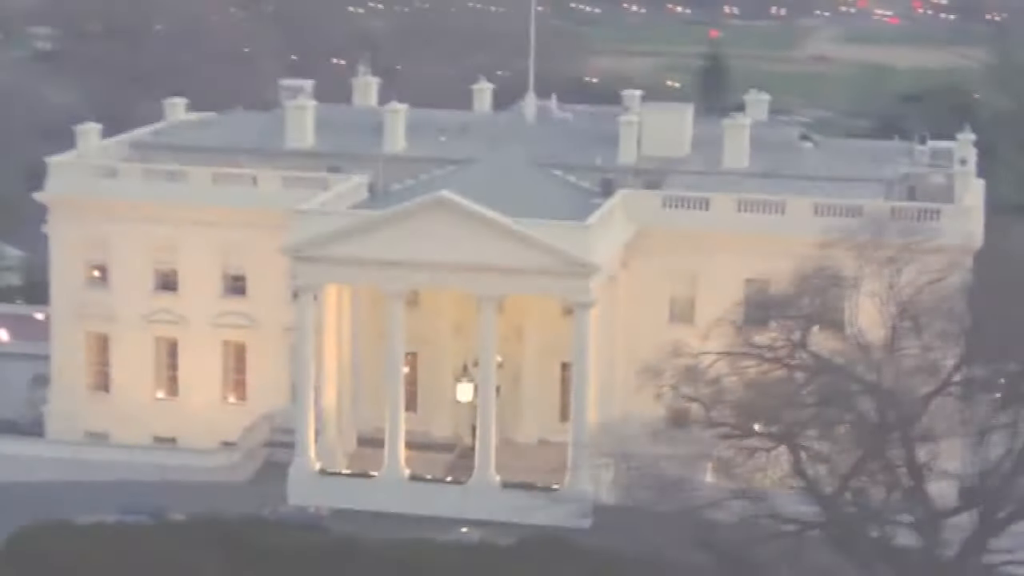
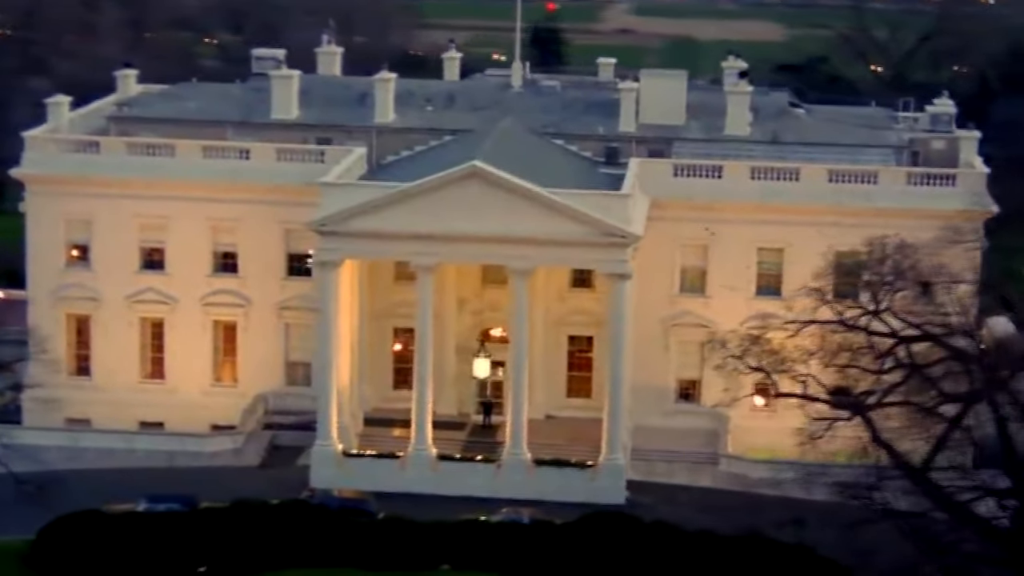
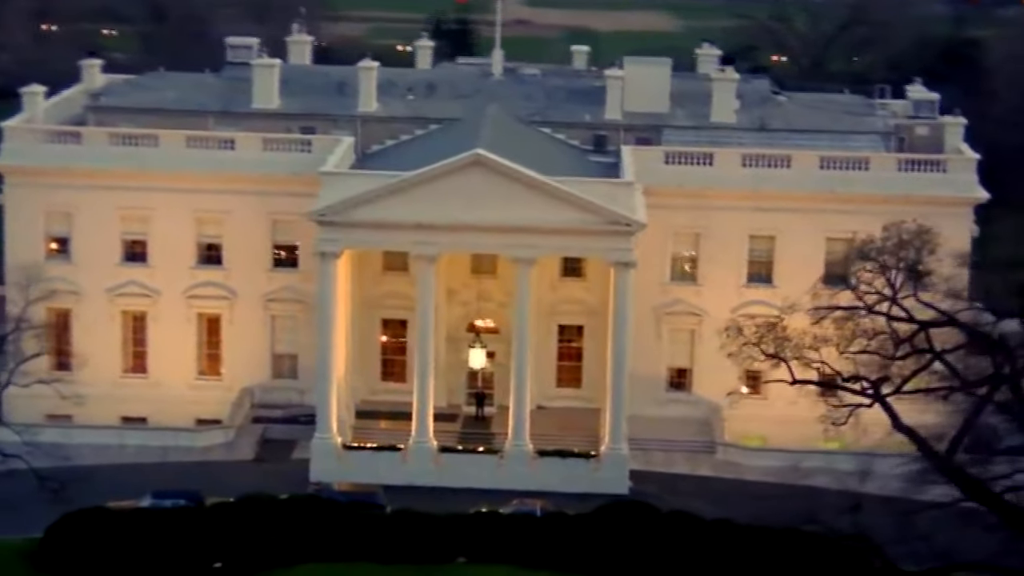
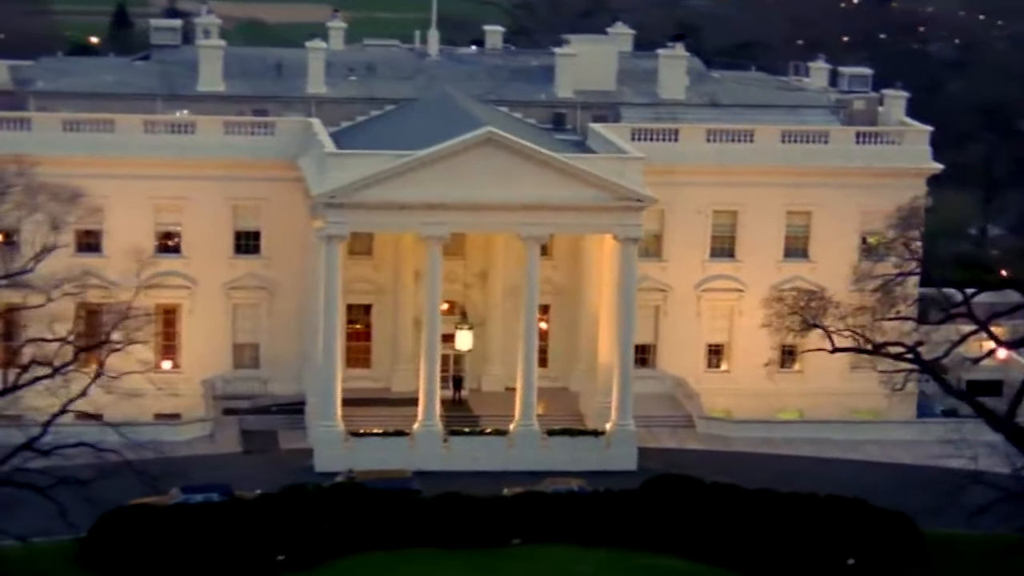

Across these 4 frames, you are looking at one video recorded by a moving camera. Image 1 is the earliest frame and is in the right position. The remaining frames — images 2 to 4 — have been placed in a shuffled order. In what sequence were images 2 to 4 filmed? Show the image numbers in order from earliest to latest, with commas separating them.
2, 3, 4
